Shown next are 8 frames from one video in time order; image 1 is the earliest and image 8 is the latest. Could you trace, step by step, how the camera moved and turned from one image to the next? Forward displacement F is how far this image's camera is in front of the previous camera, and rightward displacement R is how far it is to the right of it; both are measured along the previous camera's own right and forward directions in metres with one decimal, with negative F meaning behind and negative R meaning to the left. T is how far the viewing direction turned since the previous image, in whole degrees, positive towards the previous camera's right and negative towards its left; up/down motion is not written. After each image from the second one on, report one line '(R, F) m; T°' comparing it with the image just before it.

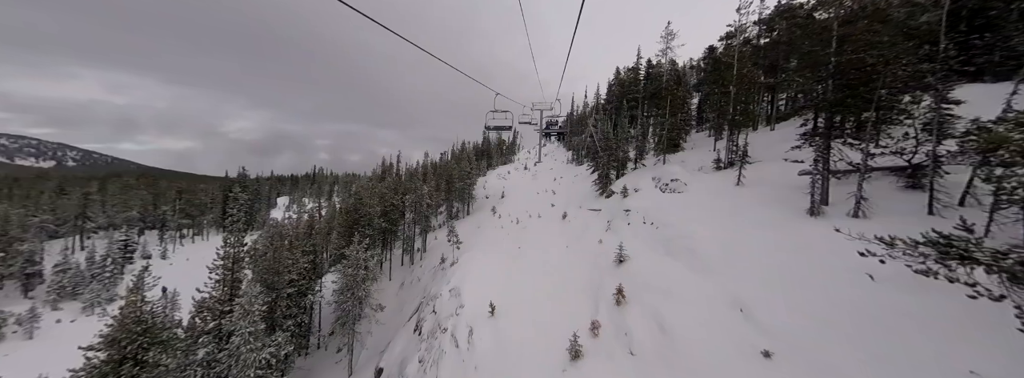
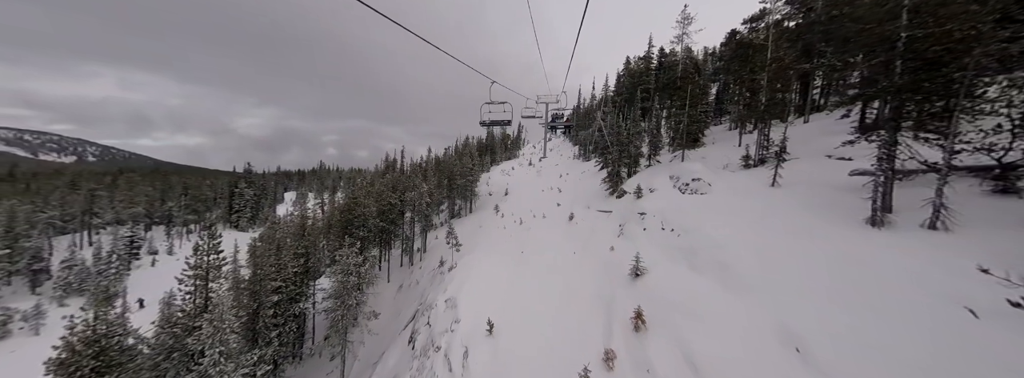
(+0.3, +2.1) m; -1°
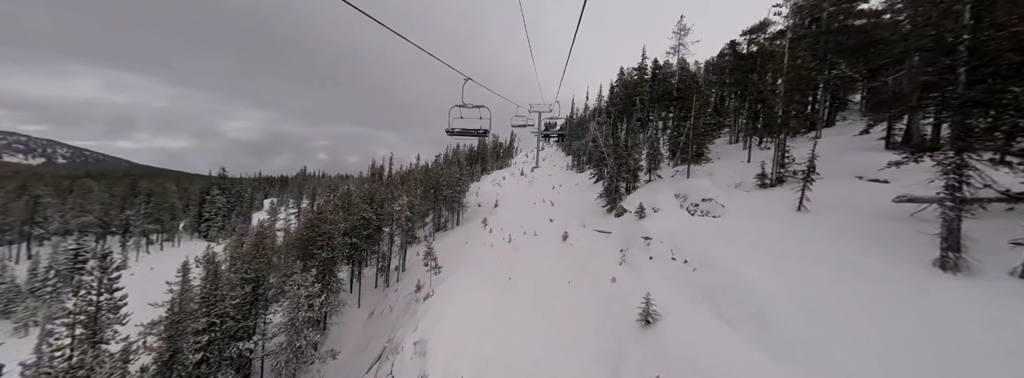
(+0.4, +2.8) m; +2°
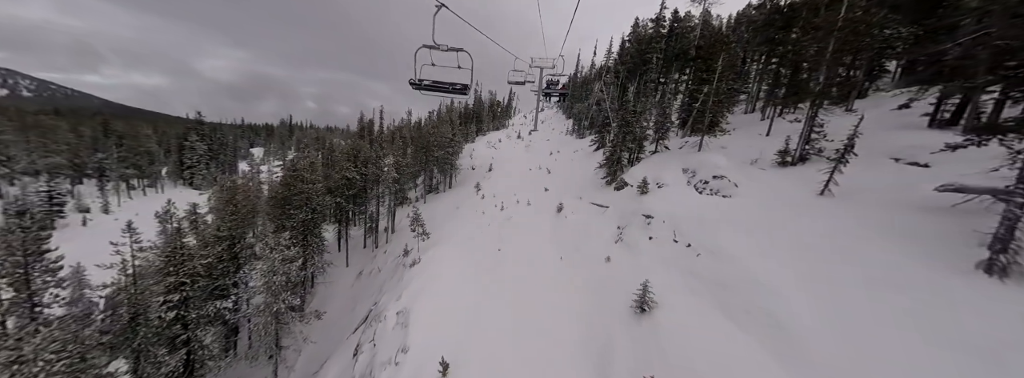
(+0.1, +1.8) m; +1°
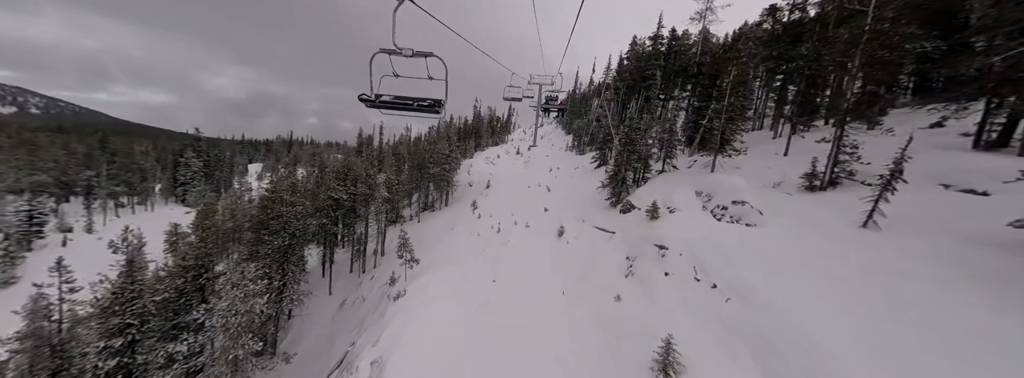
(+0.3, +1.8) m; 0°
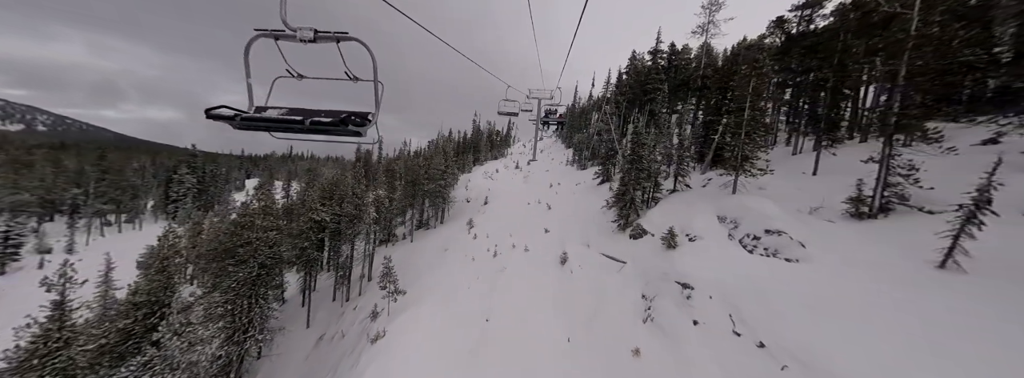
(+0.3, +2.1) m; 0°
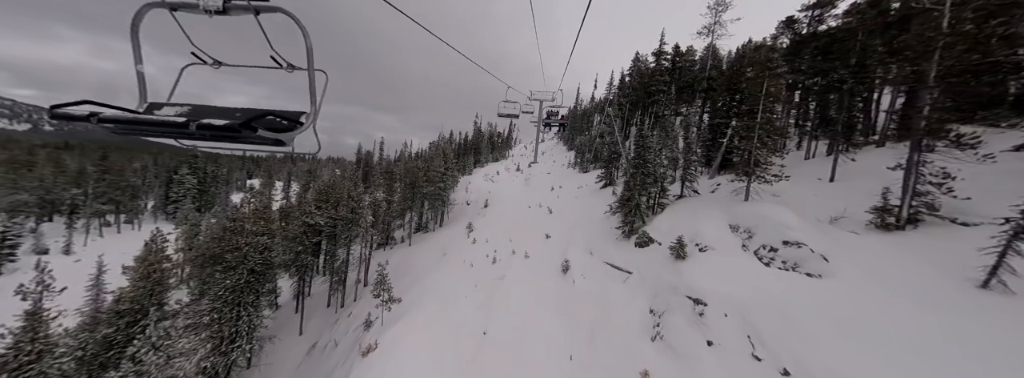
(+0.1, +0.8) m; 0°
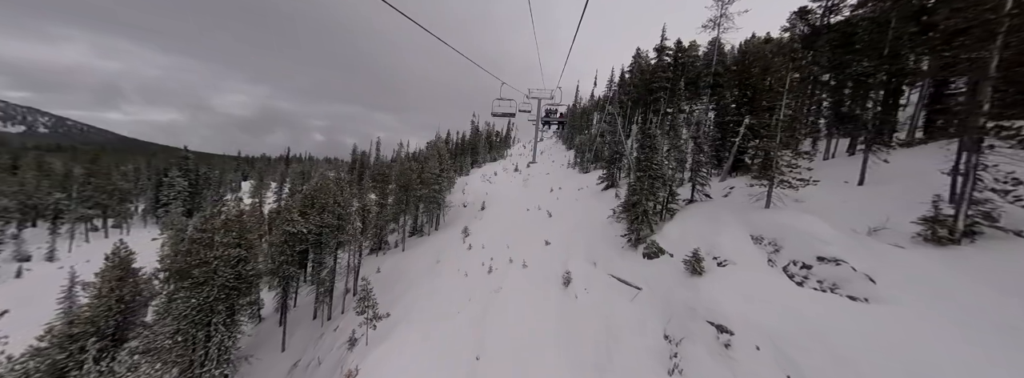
(+0.2, +1.6) m; 0°
